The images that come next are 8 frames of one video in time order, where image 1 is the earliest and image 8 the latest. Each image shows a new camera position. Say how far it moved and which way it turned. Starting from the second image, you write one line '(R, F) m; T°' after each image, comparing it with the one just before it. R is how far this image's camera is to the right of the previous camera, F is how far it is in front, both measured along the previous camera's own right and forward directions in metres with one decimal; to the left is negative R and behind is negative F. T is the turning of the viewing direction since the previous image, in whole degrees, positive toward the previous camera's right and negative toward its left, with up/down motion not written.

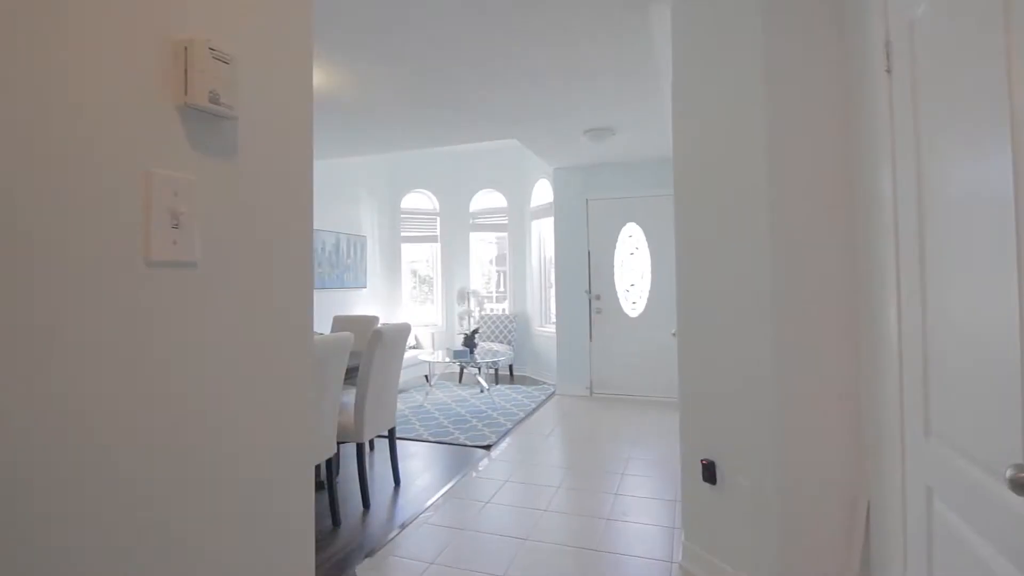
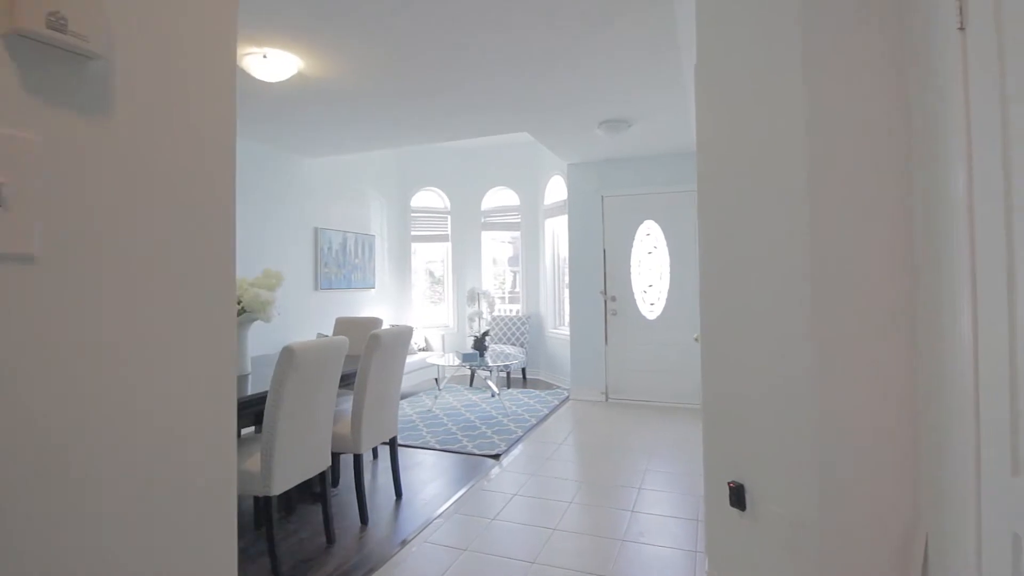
(0.0, +0.2) m; -2°
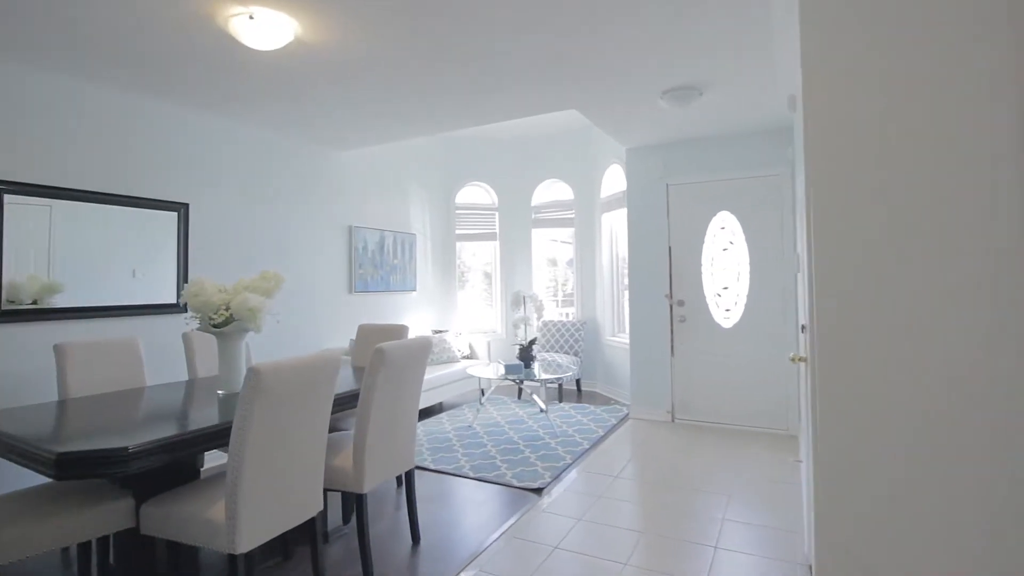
(+0.1, +0.6) m; -7°
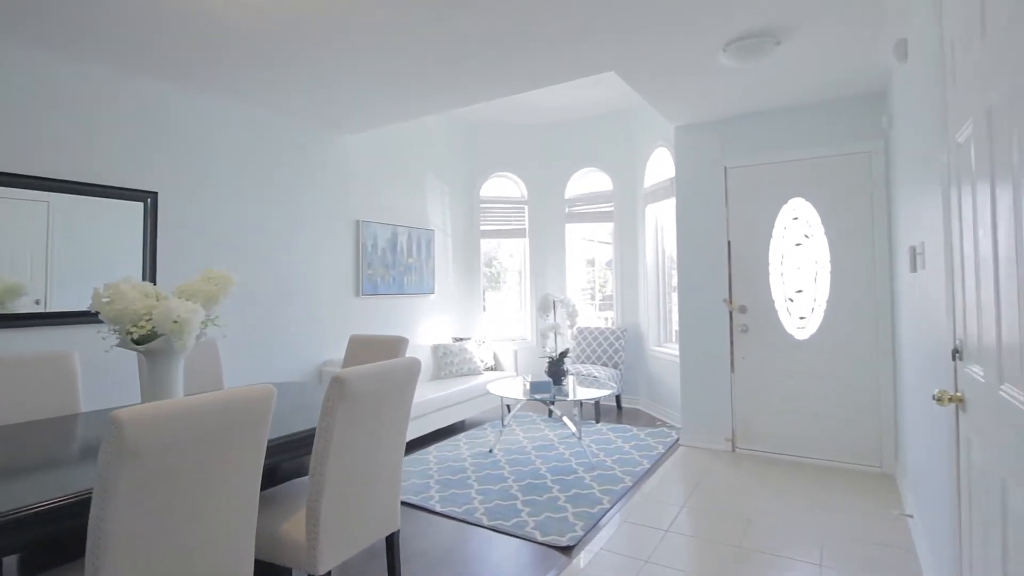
(+0.1, +0.7) m; -4°
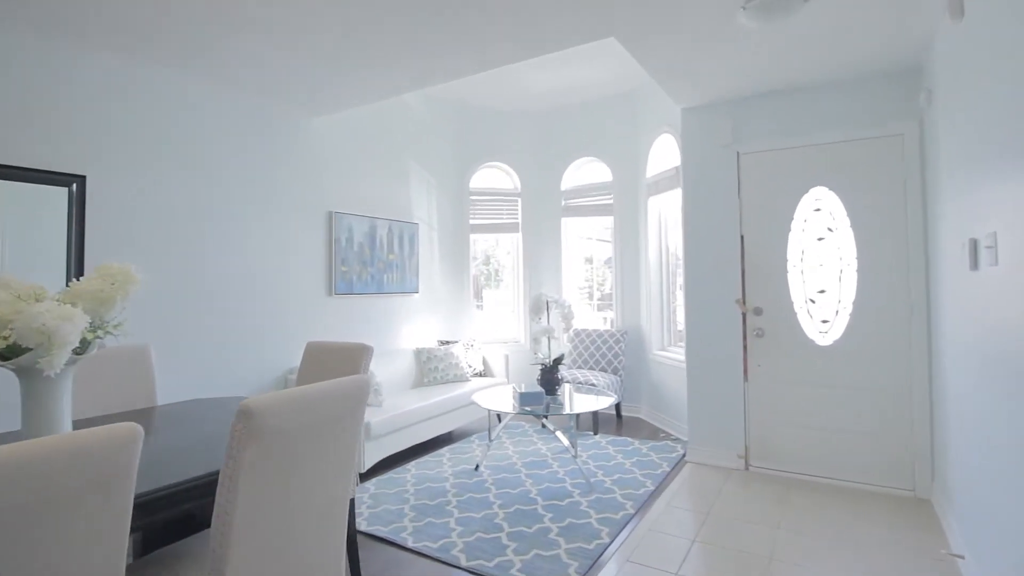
(+0.1, +0.4) m; 0°
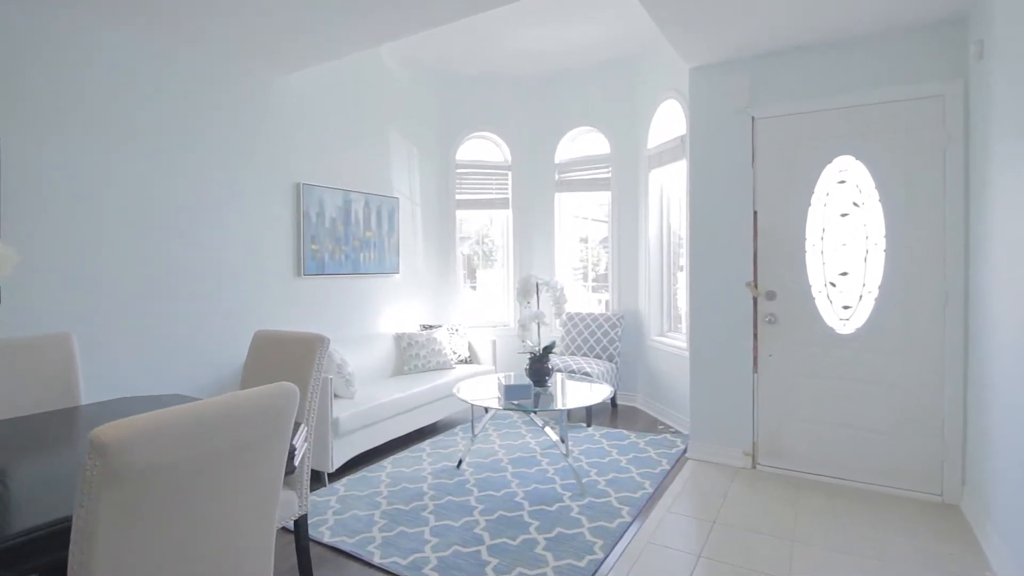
(+0.1, +0.4) m; +1°
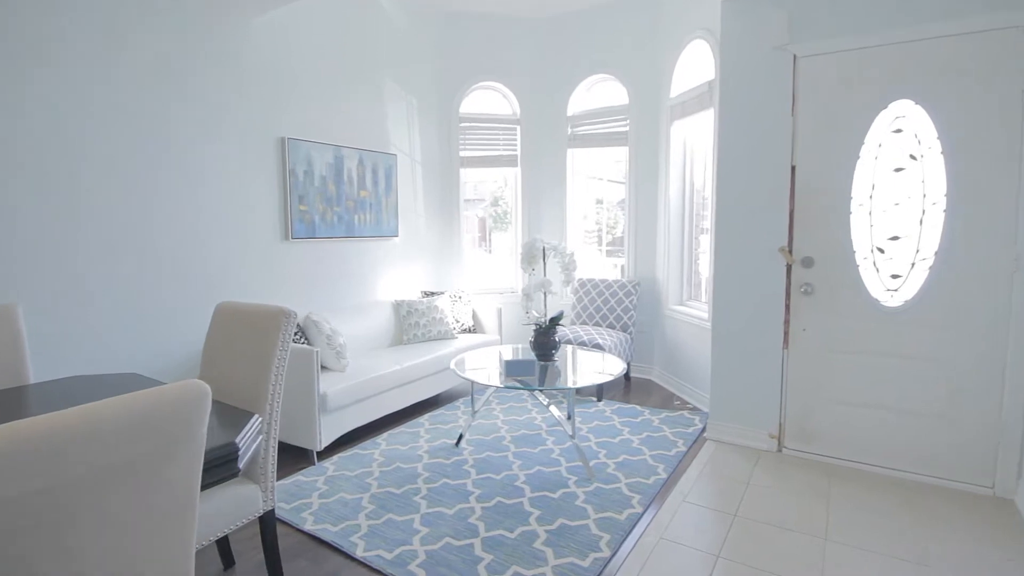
(+0.1, +0.3) m; -2°
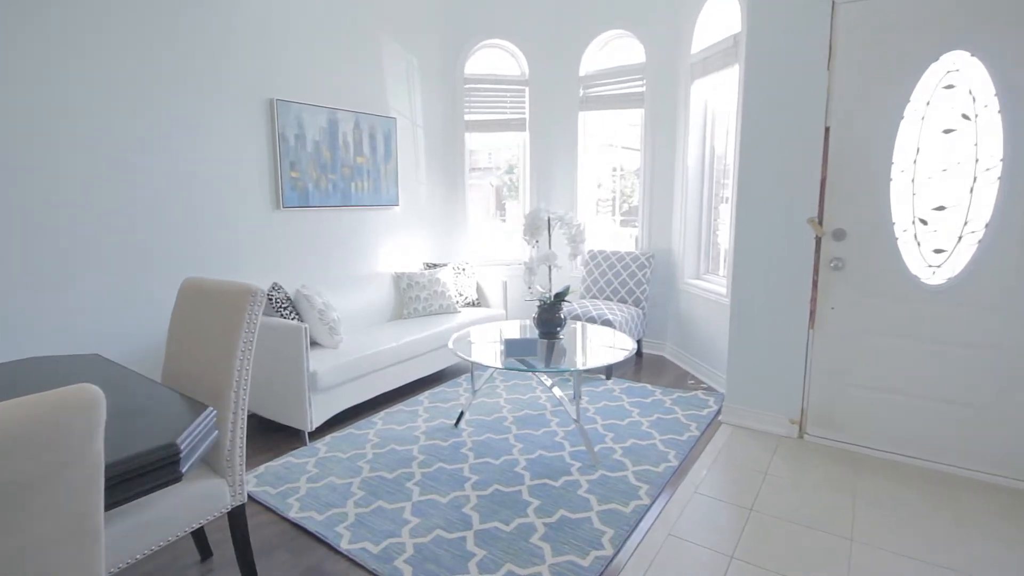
(+0.1, +0.2) m; -2°
